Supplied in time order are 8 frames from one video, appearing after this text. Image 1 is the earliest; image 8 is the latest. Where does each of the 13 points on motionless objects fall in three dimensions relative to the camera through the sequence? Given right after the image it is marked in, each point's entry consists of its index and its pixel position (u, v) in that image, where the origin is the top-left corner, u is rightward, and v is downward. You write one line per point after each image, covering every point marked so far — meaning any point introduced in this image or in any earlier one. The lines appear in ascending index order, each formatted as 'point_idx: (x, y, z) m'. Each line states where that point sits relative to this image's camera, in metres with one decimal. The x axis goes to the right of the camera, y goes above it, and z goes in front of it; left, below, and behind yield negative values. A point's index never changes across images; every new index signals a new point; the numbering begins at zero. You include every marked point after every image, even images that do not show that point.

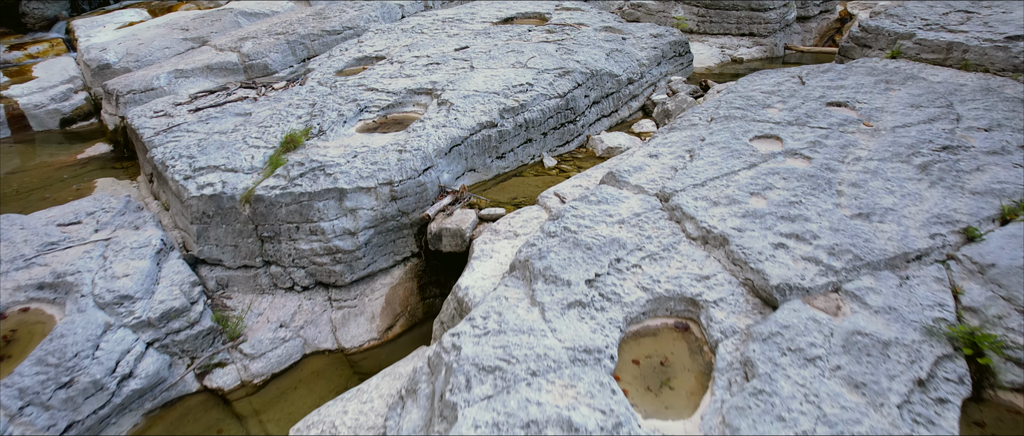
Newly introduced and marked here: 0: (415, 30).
0: (-0.8, +1.6, +5.7) m
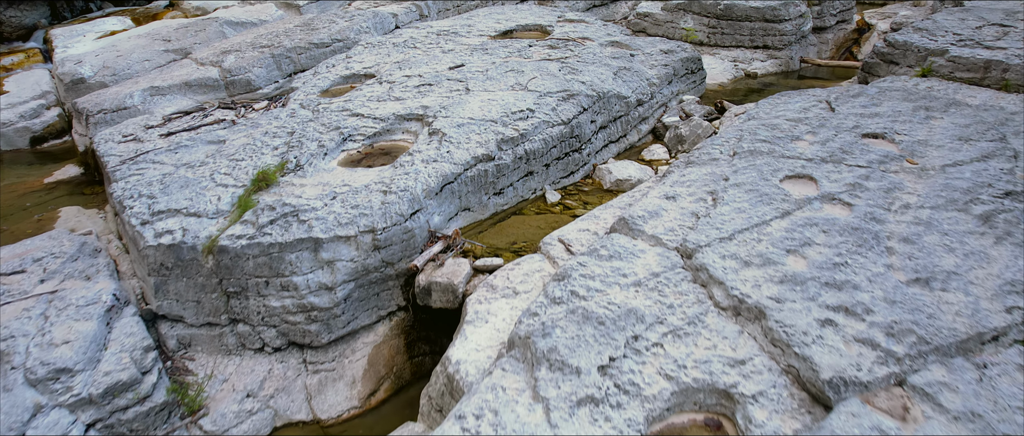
0: (-0.8, +1.4, +5.3) m
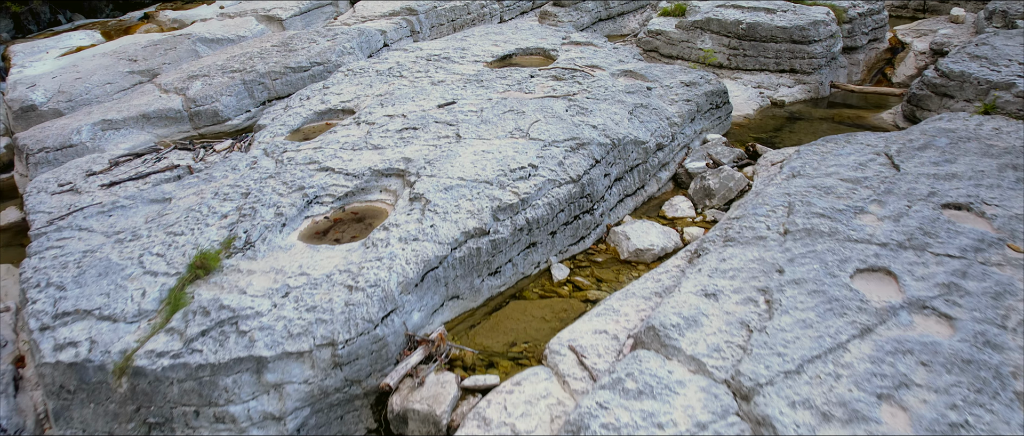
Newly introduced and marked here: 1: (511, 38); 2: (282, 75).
0: (-0.8, +1.0, +4.7) m
1: (0.0, +1.4, +5.3) m
2: (-1.8, +1.1, +5.3) m
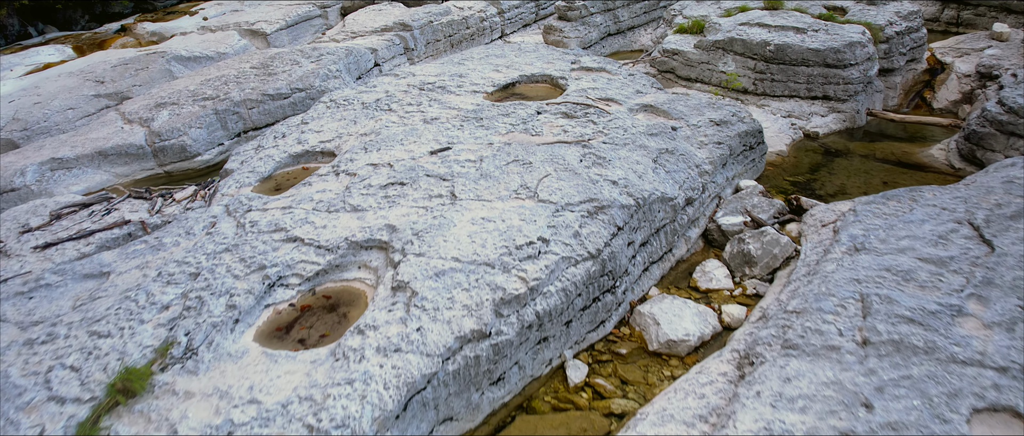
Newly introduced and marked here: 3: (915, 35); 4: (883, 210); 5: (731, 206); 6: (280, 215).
0: (-0.8, +0.7, +4.2) m
1: (0.0, +1.1, +4.8) m
2: (-1.8, +0.8, +4.8) m
3: (+3.3, +1.5, +5.5) m
4: (+1.6, 0.0, +2.9) m
5: (+1.1, +0.1, +3.5) m
6: (-1.0, 0.0, +2.9) m
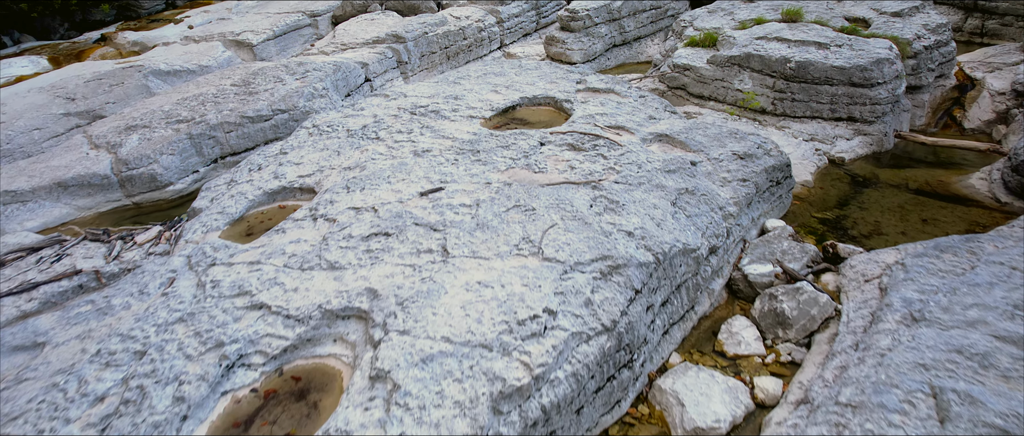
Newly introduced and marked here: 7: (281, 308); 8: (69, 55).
0: (-0.8, +0.5, +3.8) m
1: (0.0, +0.9, +4.4) m
2: (-1.8, +0.6, +4.4) m
3: (+3.3, +1.3, +5.1) m
4: (+1.6, -0.2, +2.5) m
5: (+1.1, -0.1, +3.1) m
6: (-1.0, -0.2, +2.5) m
7: (-0.8, -0.3, +2.3) m
8: (-4.7, +1.7, +7.2) m
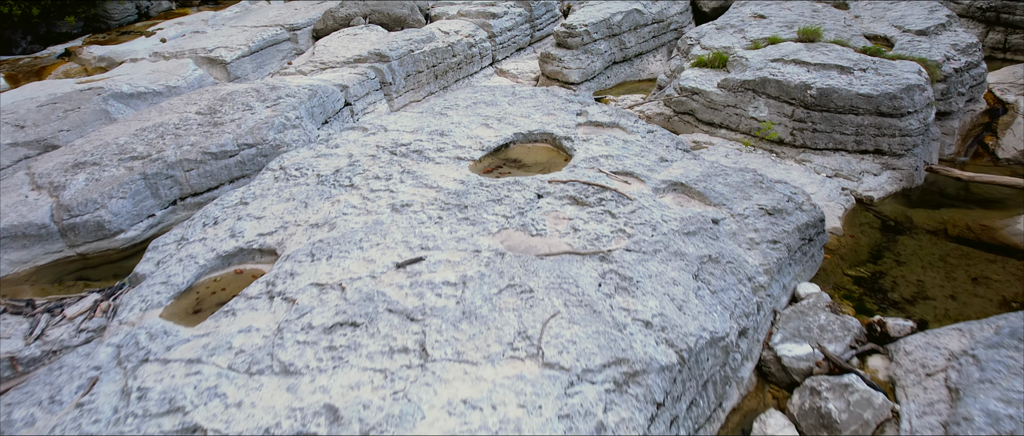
0: (-0.8, +0.2, +3.3) m
1: (0.0, +0.6, +3.9) m
2: (-1.8, +0.3, +4.0) m
3: (+3.3, +1.0, +4.7) m
4: (+1.6, -0.5, +2.1) m
5: (+1.1, -0.4, +2.7) m
6: (-1.0, -0.5, +2.1) m
7: (-0.8, -0.6, +1.8) m
8: (-4.8, +1.5, +6.7) m
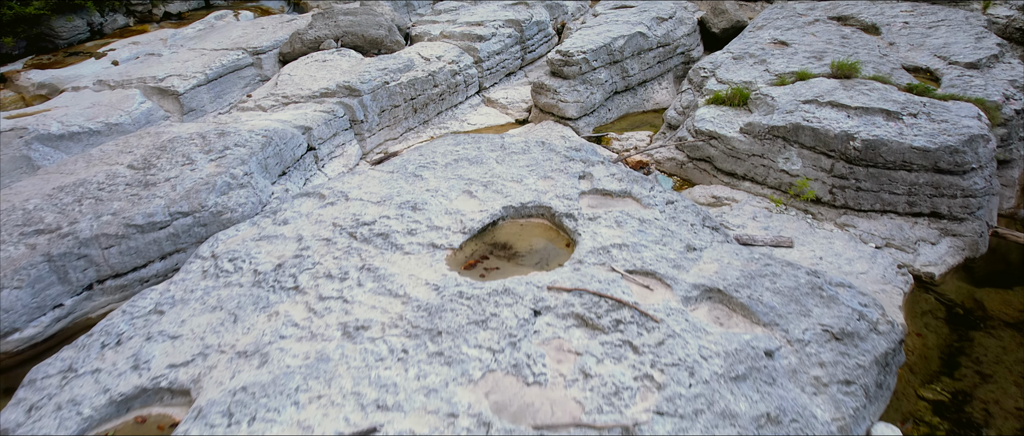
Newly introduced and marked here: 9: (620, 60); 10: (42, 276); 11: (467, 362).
0: (-0.9, -0.2, +2.6) m
1: (-0.1, +0.2, +3.2) m
2: (-1.9, -0.1, +3.2) m
3: (+3.2, +0.6, +4.1) m
4: (+1.6, -0.9, +1.4) m
5: (+1.1, -0.8, +2.0) m
6: (-1.0, -0.9, +1.4) m
7: (-0.8, -1.0, +1.1) m
8: (-4.9, +1.0, +6.0) m
9: (+0.9, +1.3, +5.4) m
10: (-2.1, -0.3, +3.1) m
11: (-0.1, -0.4, +2.0) m
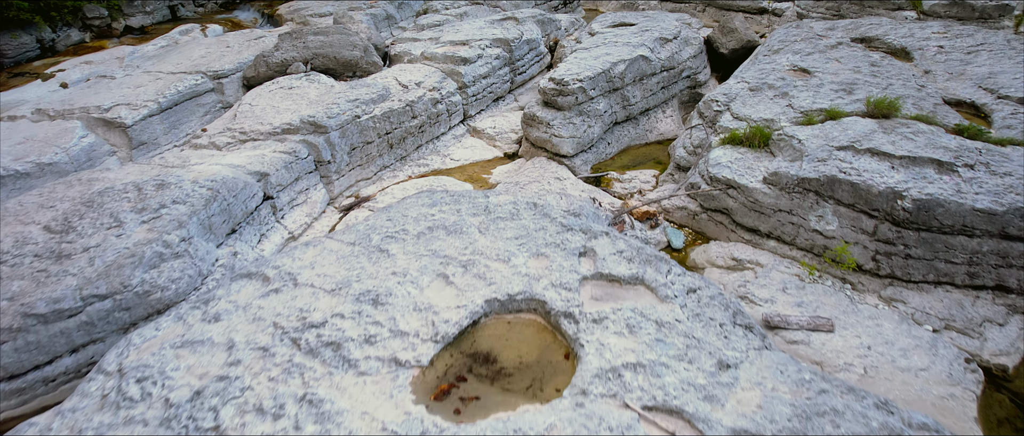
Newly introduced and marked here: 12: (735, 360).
0: (-0.9, -0.6, +2.0) m
1: (-0.1, -0.1, +2.7) m
2: (-1.9, -0.5, +2.6) m
3: (+3.1, +0.3, +3.5) m
4: (+1.5, -1.2, +0.9) m
5: (+1.0, -1.2, +1.4) m
6: (-1.1, -1.3, +0.8) m
7: (-0.8, -1.4, +0.6) m
8: (-5.0, +0.7, +5.3) m
9: (+0.8, +0.9, +4.8) m
10: (-2.2, -0.6, +2.5) m
11: (-0.2, -0.8, +1.5) m
12: (+0.7, -0.4, +2.1) m
